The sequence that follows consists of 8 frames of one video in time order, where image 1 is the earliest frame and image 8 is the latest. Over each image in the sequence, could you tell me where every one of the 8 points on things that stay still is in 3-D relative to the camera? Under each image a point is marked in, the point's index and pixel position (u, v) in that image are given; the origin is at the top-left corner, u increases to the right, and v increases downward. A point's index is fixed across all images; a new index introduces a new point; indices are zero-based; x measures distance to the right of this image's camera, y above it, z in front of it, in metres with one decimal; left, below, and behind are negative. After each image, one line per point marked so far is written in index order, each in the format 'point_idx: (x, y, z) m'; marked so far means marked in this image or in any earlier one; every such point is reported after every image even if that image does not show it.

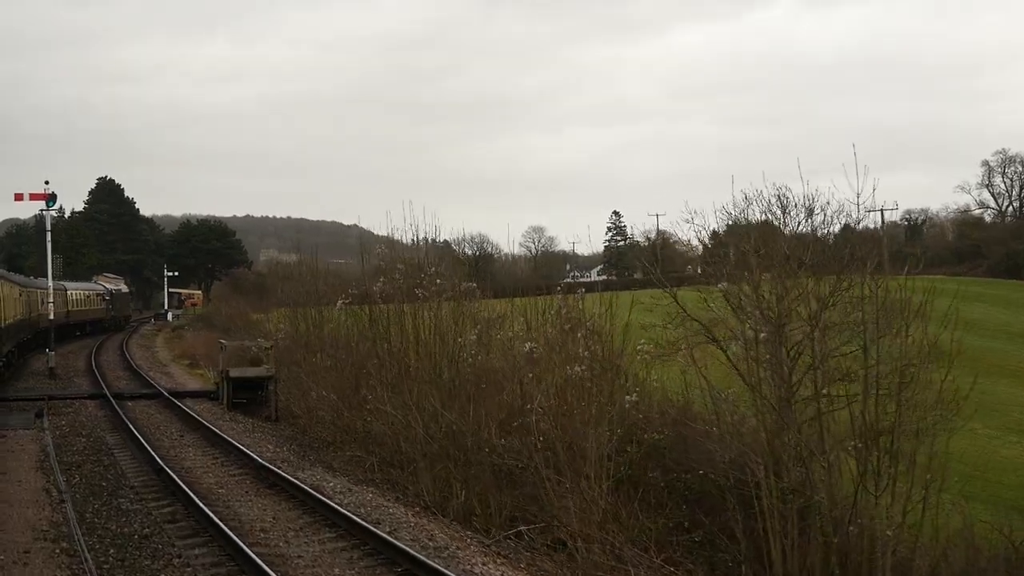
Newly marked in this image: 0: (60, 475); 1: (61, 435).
0: (-3.9, -1.7, +10.2) m
1: (-4.6, -1.6, +12.0) m
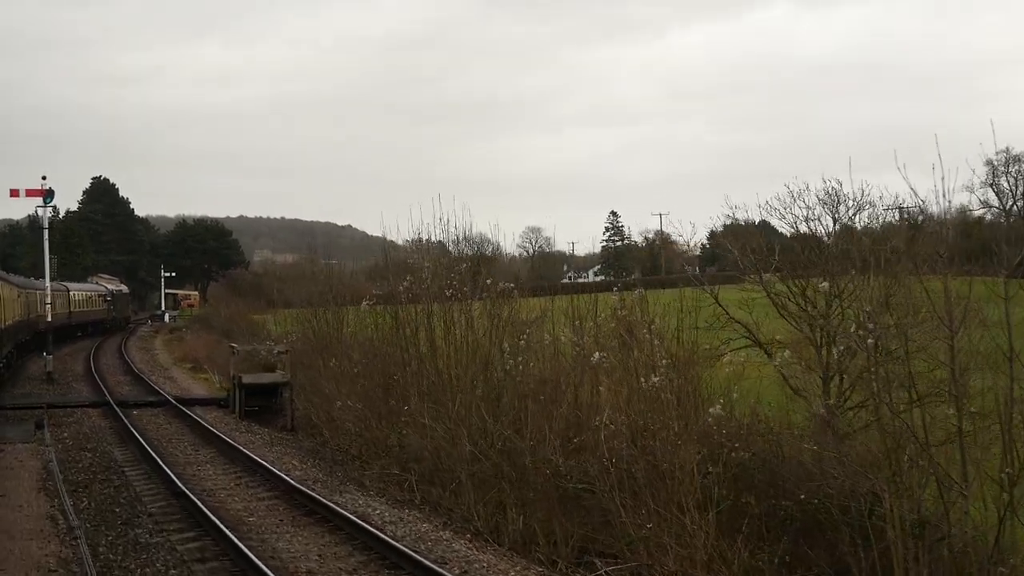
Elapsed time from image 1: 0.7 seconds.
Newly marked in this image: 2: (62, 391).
0: (-3.5, -1.7, +9.2) m
1: (-4.2, -1.6, +11.1) m
2: (-6.8, -1.6, +17.8) m
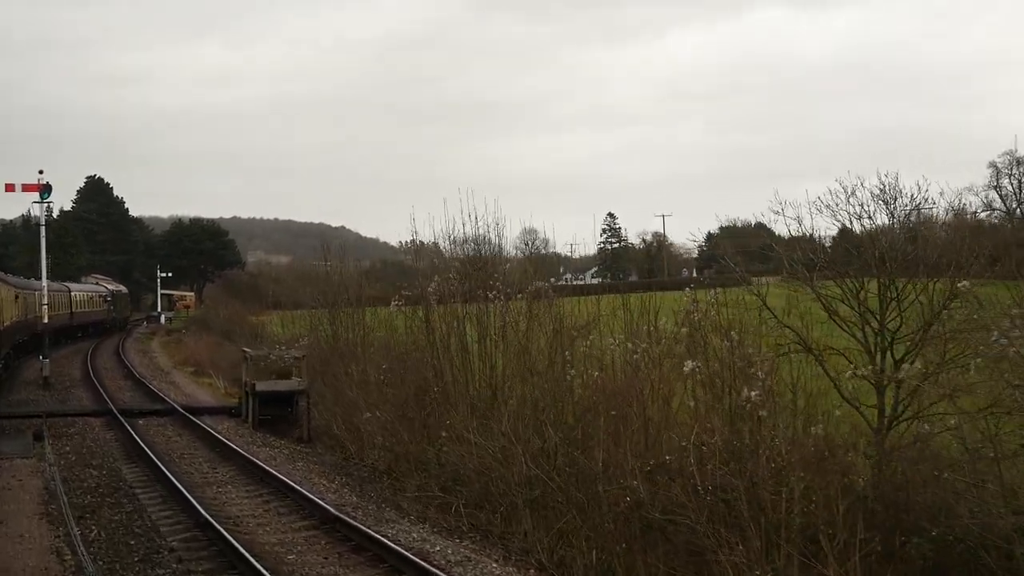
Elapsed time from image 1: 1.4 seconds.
0: (-3.1, -1.7, +8.2) m
1: (-3.8, -1.6, +10.1) m
2: (-6.5, -1.6, +16.8) m
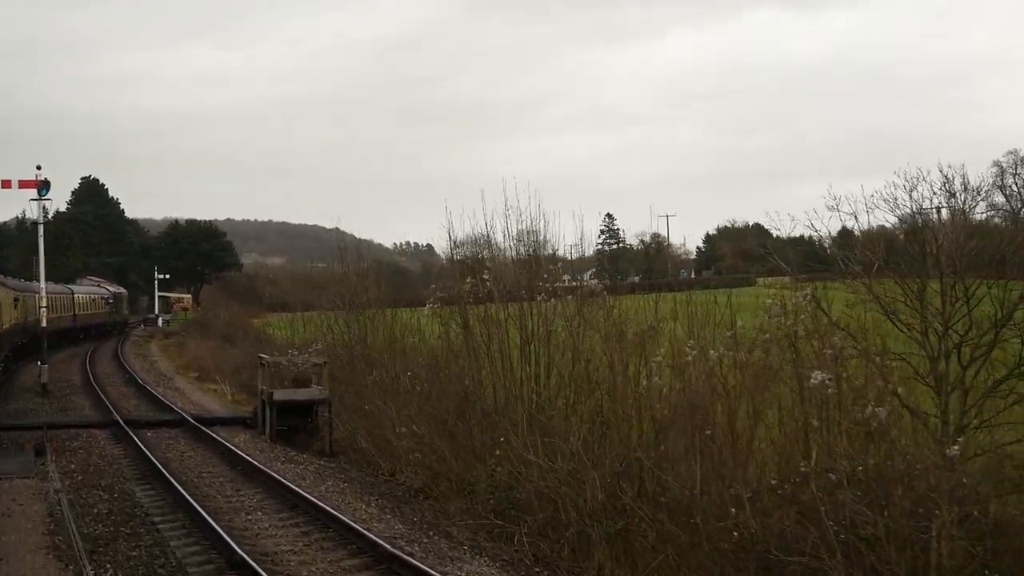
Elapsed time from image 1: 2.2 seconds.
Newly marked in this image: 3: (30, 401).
0: (-2.7, -1.7, +7.2) m
1: (-3.4, -1.6, +9.1) m
2: (-6.1, -1.6, +15.8) m
3: (-6.8, -1.6, +16.5) m
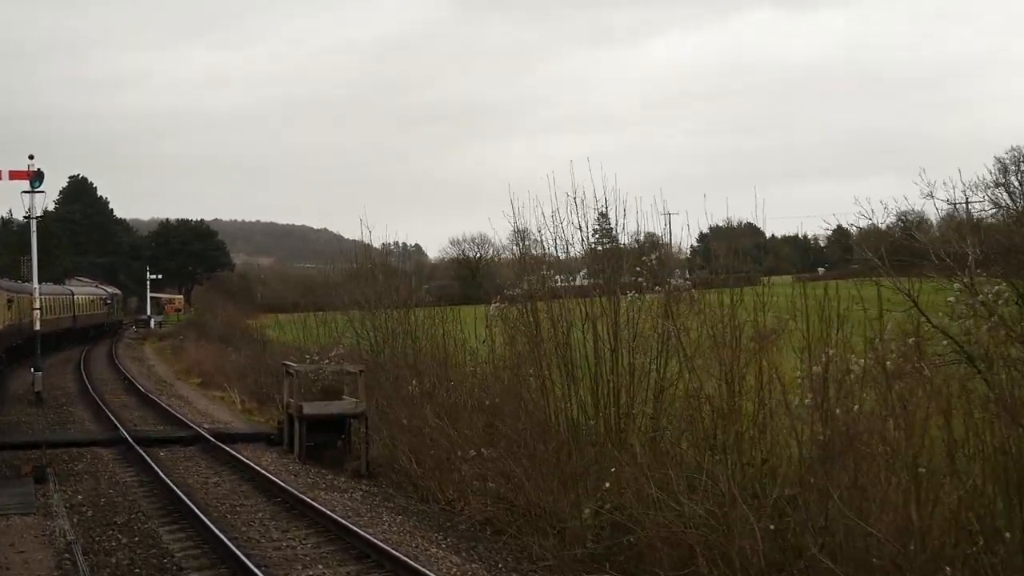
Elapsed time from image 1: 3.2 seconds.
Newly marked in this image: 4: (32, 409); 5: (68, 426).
0: (-2.0, -1.7, +5.8) m
1: (-2.8, -1.6, +7.7) m
2: (-5.6, -1.6, +14.3) m
3: (-6.3, -1.6, +15.1) m
4: (-6.5, -1.6, +15.9) m
5: (-5.1, -1.6, +13.4) m
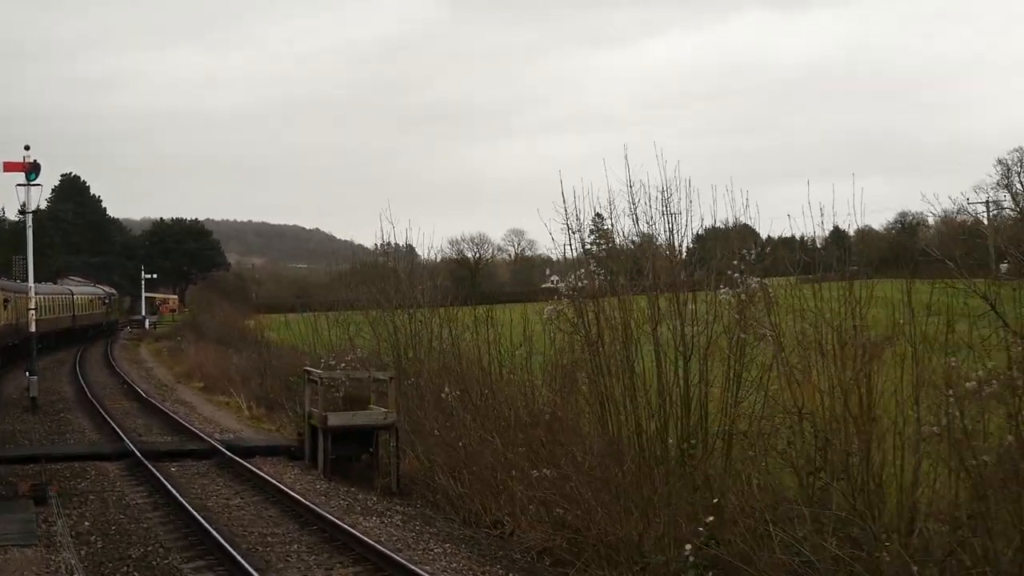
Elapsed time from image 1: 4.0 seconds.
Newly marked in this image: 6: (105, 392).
0: (-1.6, -1.7, +4.8) m
1: (-2.4, -1.6, +6.7) m
2: (-5.2, -1.6, +13.3) m
3: (-5.9, -1.6, +14.1) m
4: (-6.2, -1.6, +14.9) m
5: (-4.7, -1.6, +12.4) m
6: (-6.3, -1.6, +18.1) m
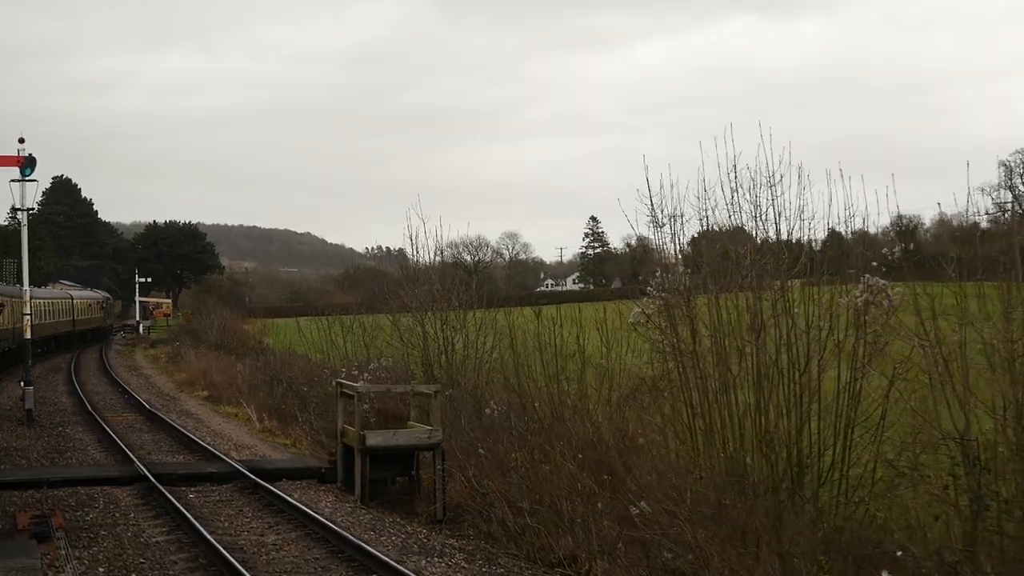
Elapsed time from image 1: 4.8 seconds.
0: (-1.1, -1.7, +3.7) m
1: (-1.9, -1.6, +5.6) m
2: (-4.8, -1.6, +12.2) m
3: (-5.5, -1.6, +12.9) m
4: (-5.8, -1.7, +13.8) m
5: (-4.3, -1.6, +11.3) m
6: (-5.9, -1.7, +16.9) m
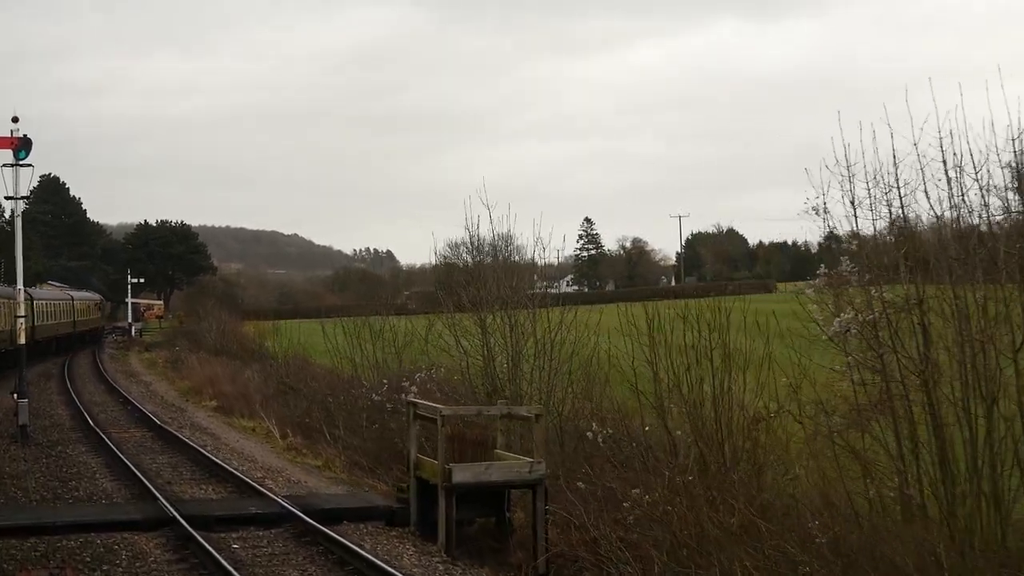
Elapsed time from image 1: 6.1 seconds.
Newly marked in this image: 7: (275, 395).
0: (-0.3, -1.6, +2.0) m
1: (-1.1, -1.5, +3.8) m
2: (-4.1, -1.6, +10.4) m
3: (-4.8, -1.6, +11.1) m
4: (-5.1, -1.7, +12.0) m
5: (-3.6, -1.6, +9.5) m
6: (-5.3, -1.7, +15.2) m
7: (-3.5, -1.6, +17.4) m
